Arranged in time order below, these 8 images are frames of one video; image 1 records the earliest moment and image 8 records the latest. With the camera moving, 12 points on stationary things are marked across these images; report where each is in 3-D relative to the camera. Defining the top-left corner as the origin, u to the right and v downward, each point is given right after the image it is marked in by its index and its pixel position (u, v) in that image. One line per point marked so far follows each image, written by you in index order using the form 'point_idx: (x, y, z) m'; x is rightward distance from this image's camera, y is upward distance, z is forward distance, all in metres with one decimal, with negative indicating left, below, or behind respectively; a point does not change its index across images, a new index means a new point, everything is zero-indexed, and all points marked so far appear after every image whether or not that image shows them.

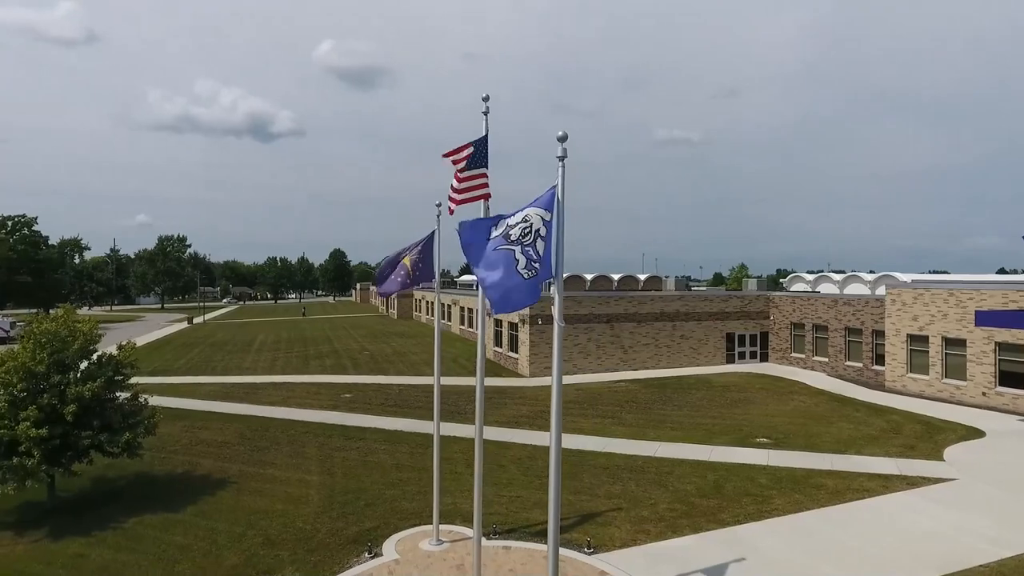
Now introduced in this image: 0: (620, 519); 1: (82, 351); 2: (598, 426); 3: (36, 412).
0: (+2.1, -4.5, +12.3) m
1: (-9.0, -1.3, +13.3) m
2: (+2.6, -4.2, +19.2) m
3: (-9.2, -2.4, +12.3) m
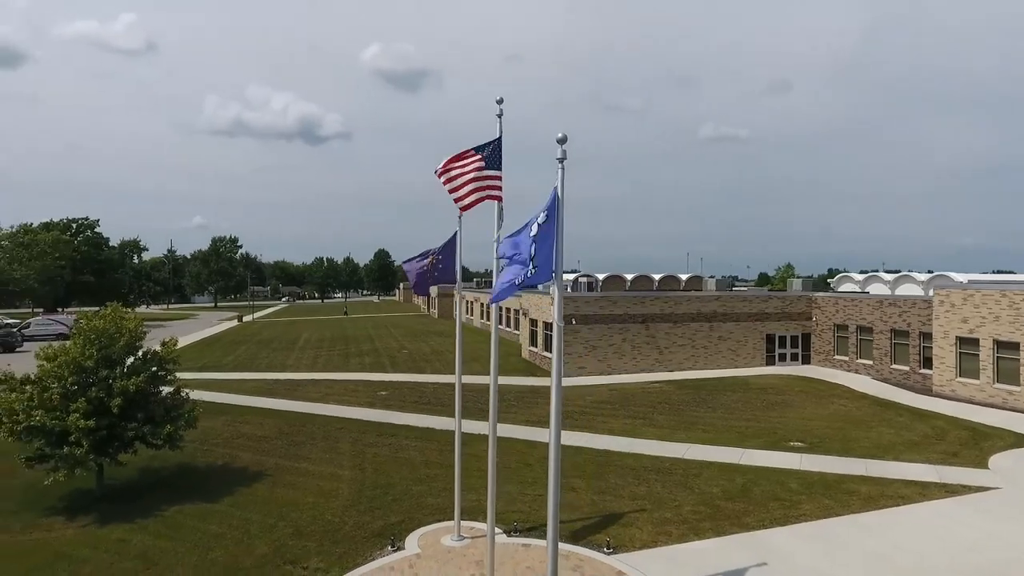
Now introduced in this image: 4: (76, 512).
0: (+2.5, -4.5, +12.2) m
1: (-8.5, -1.3, +14.0) m
2: (+3.5, -4.2, +19.1) m
3: (-8.8, -2.4, +13.0) m
4: (-9.2, -4.7, +13.2) m
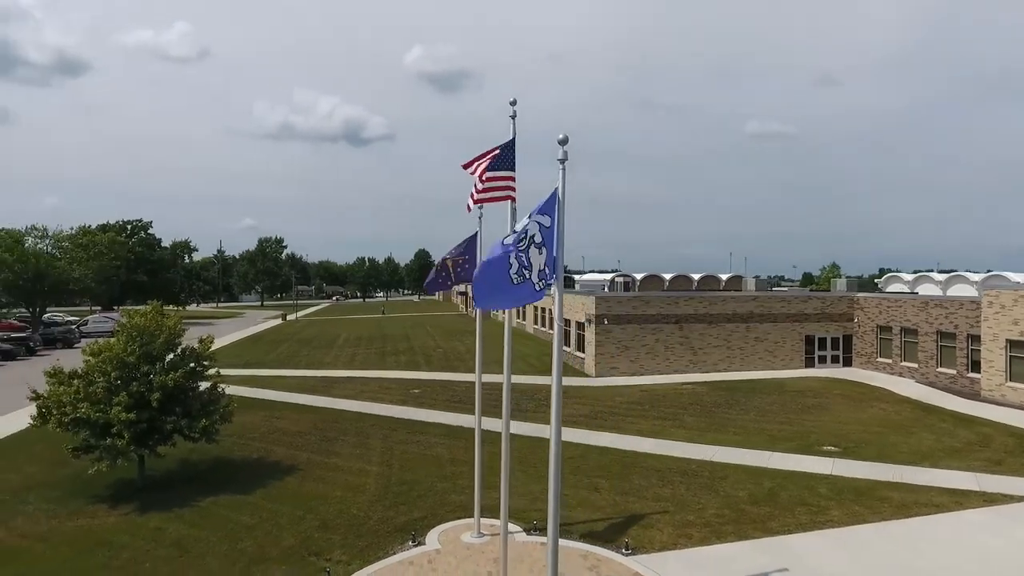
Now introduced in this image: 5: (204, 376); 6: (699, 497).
0: (+2.9, -4.5, +12.1) m
1: (-7.9, -1.3, +14.6) m
2: (+4.3, -4.2, +18.9) m
3: (-8.3, -2.4, +13.7) m
4: (-8.7, -4.7, +13.9) m
5: (-7.3, -2.1, +15.0) m
6: (+3.9, -4.4, +13.3) m
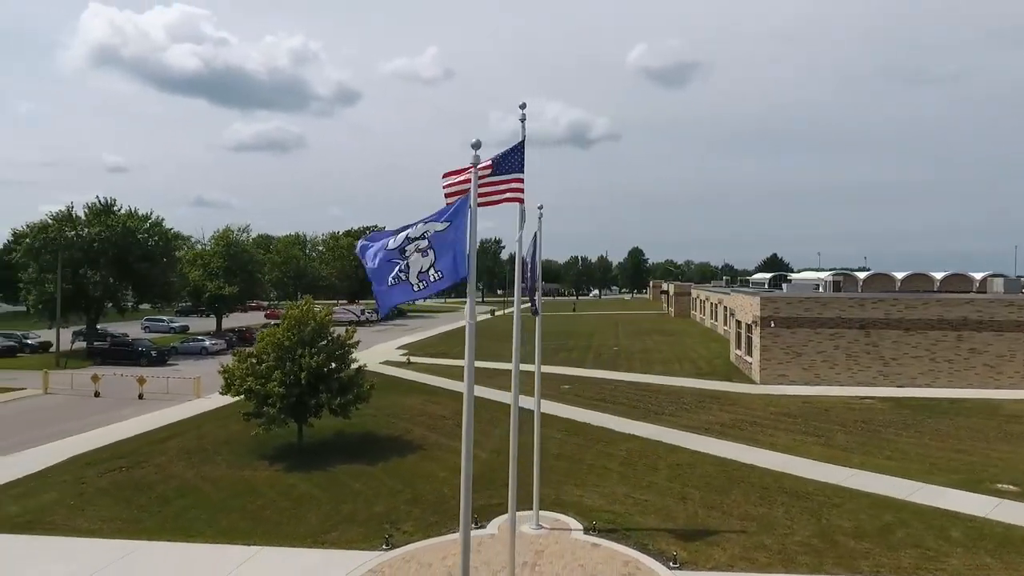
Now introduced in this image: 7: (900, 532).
0: (+3.9, -4.5, +11.2) m
1: (-5.3, -1.2, +17.3) m
2: (+7.7, -4.2, +17.0) m
3: (-6.0, -2.3, +16.5) m
4: (-6.3, -4.6, +16.9) m
5: (-4.6, -2.0, +17.5) m
6: (+5.3, -4.4, +11.9) m
7: (+6.9, -4.3, +11.2) m
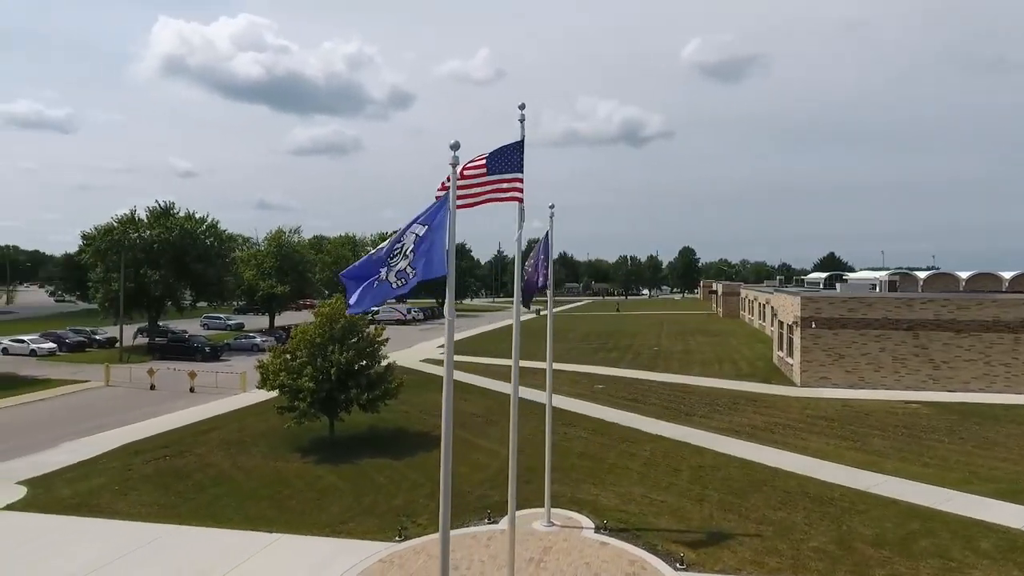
0: (+4.1, -4.5, +11.0) m
1: (-4.6, -1.1, +17.8) m
2: (+8.3, -4.2, +16.5) m
3: (-5.4, -2.2, +17.1) m
4: (-5.7, -4.5, +17.5) m
5: (-3.9, -2.0, +17.9) m
6: (+5.5, -4.4, +11.6) m
7: (+7.0, -4.3, +10.8) m
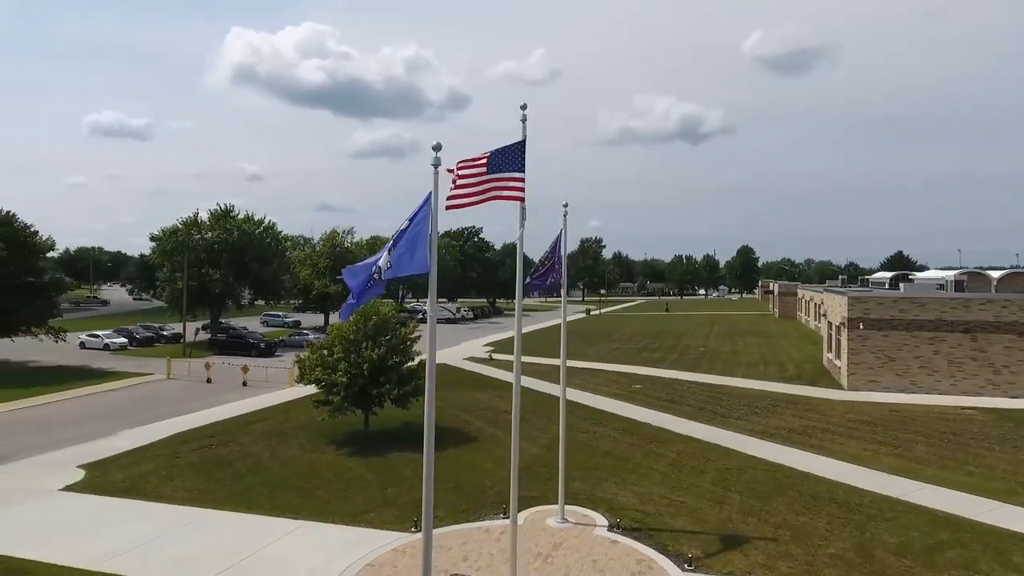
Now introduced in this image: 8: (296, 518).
0: (+4.2, -4.4, +10.7) m
1: (-3.8, -1.1, +18.3) m
2: (+8.9, -4.1, +15.9) m
3: (-4.6, -2.2, +17.7) m
4: (-4.9, -4.5, +18.1) m
5: (-3.1, -1.9, +18.4) m
6: (+5.7, -4.3, +11.3) m
7: (+7.1, -4.3, +10.3) m
8: (-4.3, -4.6, +12.8) m
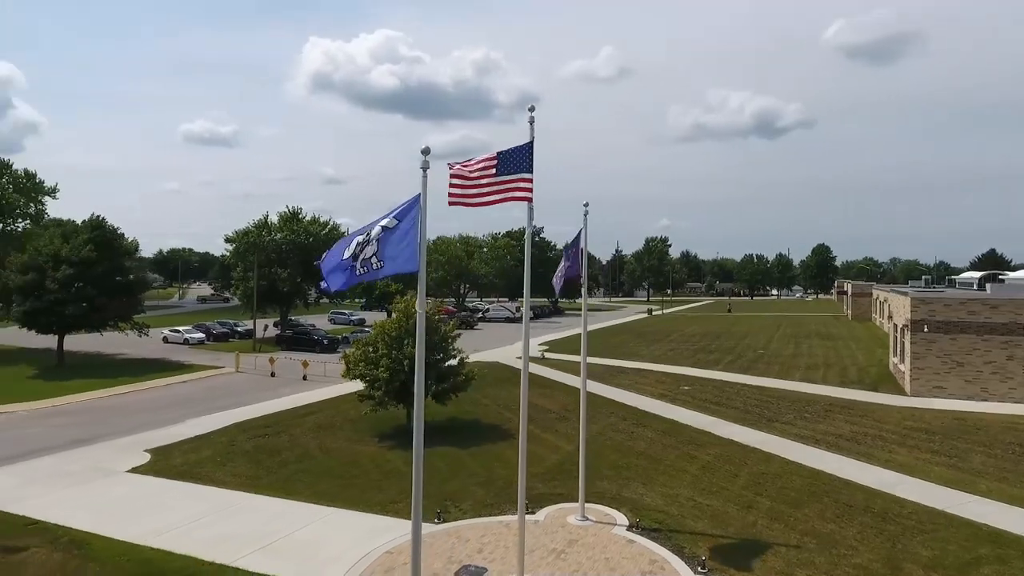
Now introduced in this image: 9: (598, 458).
0: (+4.4, -4.4, +10.5) m
1: (-2.7, -1.1, +18.9) m
2: (+9.7, -4.1, +15.0) m
3: (-3.6, -2.2, +18.4) m
4: (-3.8, -4.4, +18.8) m
5: (-2.0, -1.9, +18.9) m
6: (+6.0, -4.3, +10.8) m
7: (+7.3, -4.3, +9.7) m
8: (-3.8, -4.6, +13.4) m
9: (+2.2, -4.3, +16.2) m
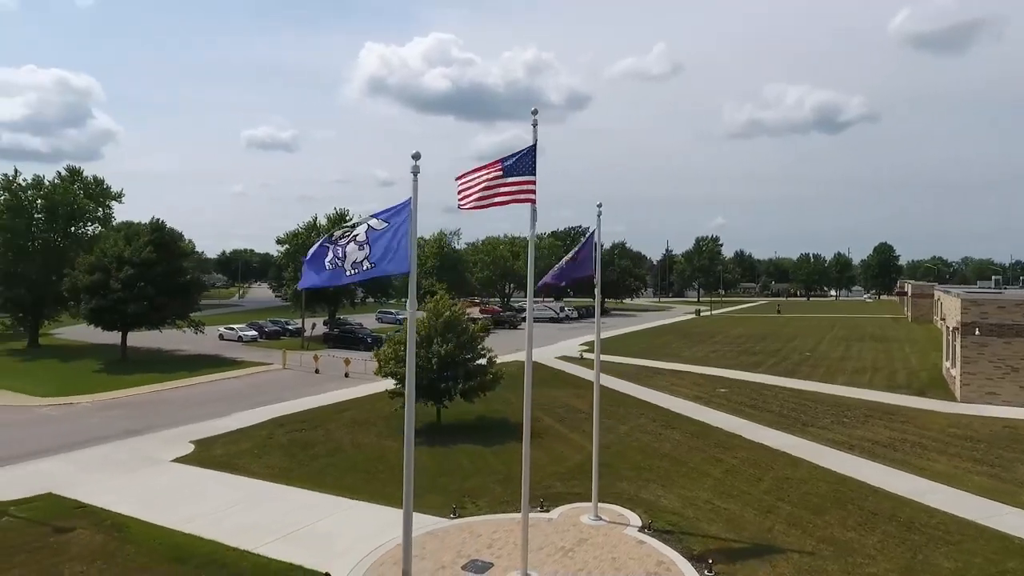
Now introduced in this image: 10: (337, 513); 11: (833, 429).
0: (+4.5, -4.4, +10.2) m
1: (-1.9, -1.1, +19.2) m
2: (+10.1, -4.2, +14.4) m
3: (-2.8, -2.2, +18.8) m
4: (-3.0, -4.4, +19.2) m
5: (-1.1, -1.9, +19.1) m
6: (+6.1, -4.3, +10.5) m
7: (+7.3, -4.3, +9.3) m
8: (-3.5, -4.6, +13.9) m
9: (+2.8, -4.3, +16.2) m
10: (-3.5, -4.5, +12.7) m
11: (+9.2, -4.1, +18.3) m
